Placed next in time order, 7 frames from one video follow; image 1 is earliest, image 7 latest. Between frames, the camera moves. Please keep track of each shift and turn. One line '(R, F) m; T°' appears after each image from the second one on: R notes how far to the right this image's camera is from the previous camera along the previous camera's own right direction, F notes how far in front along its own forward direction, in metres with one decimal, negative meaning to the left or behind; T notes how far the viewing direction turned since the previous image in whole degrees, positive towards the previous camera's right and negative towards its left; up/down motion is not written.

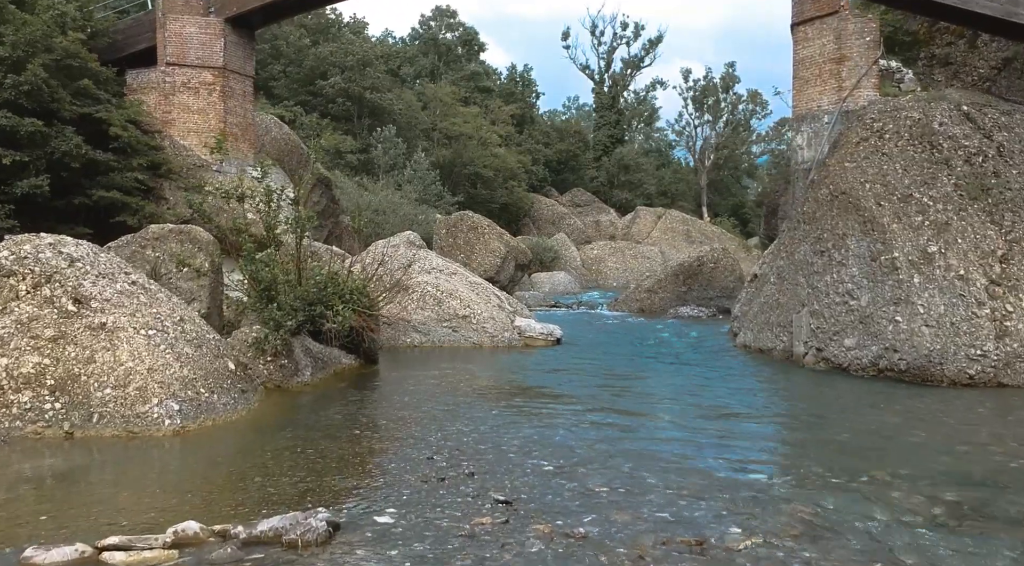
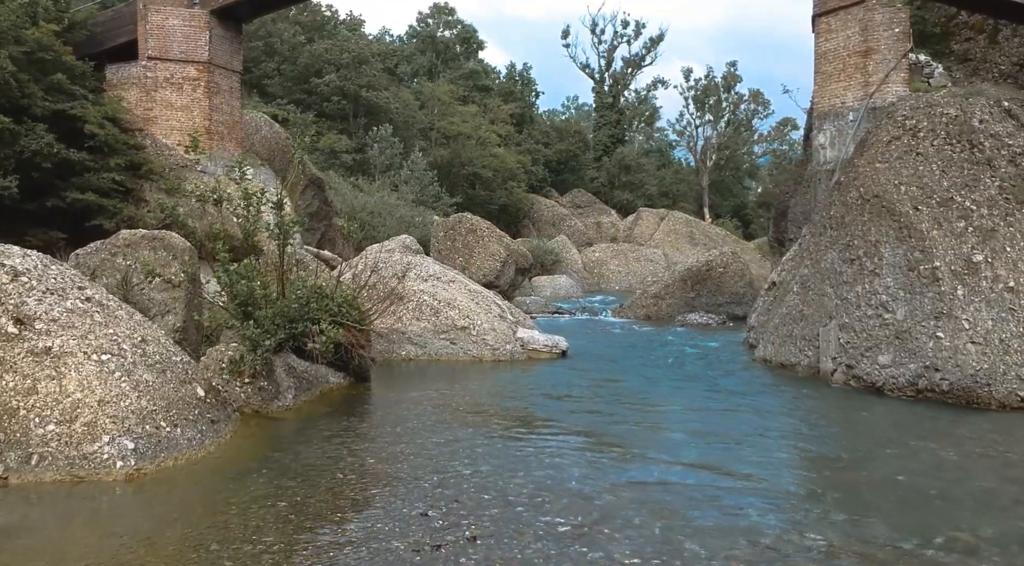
(-0.1, +1.0) m; 0°
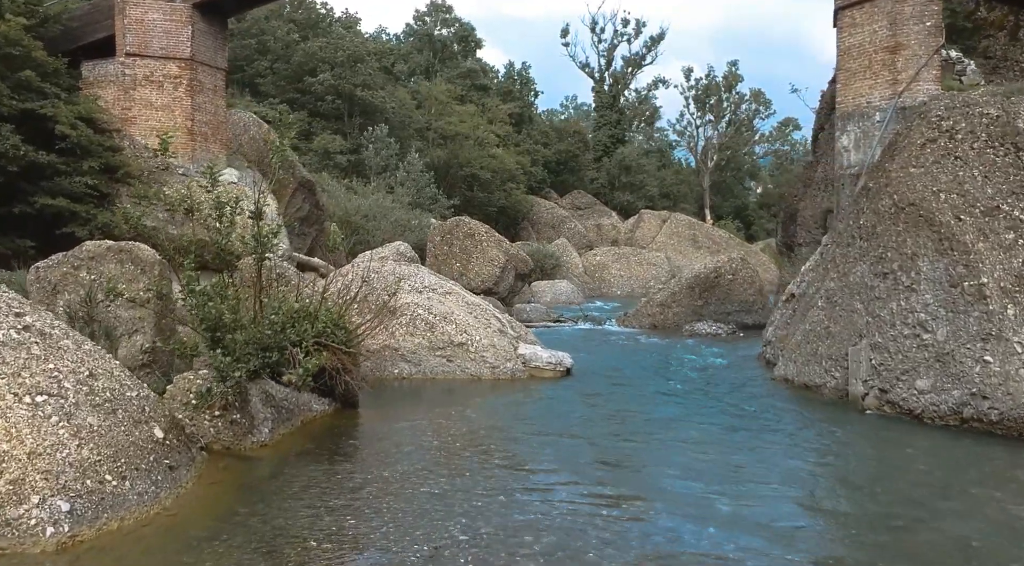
(0.0, +1.0) m; 0°
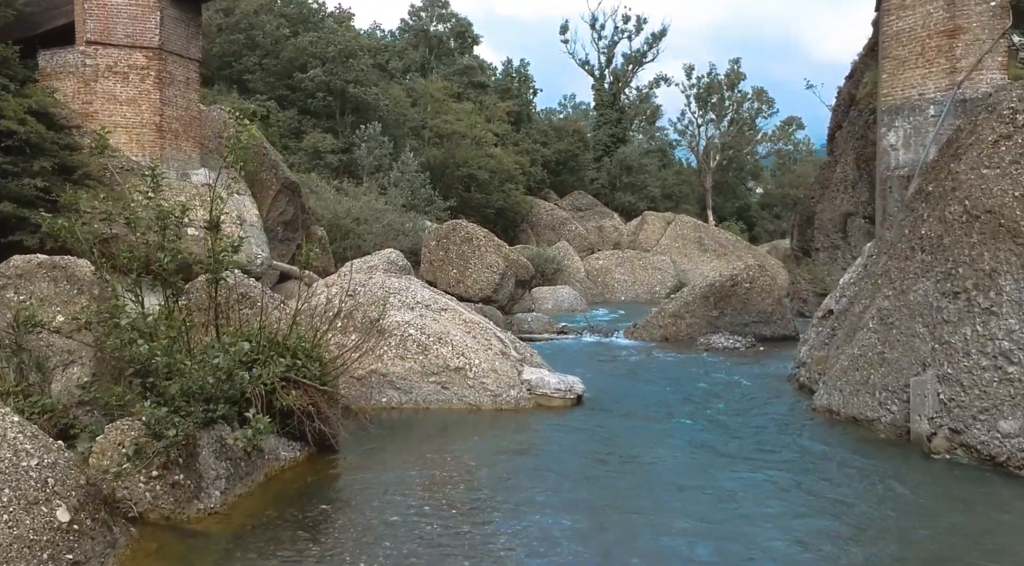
(-0.1, +1.6) m; 0°
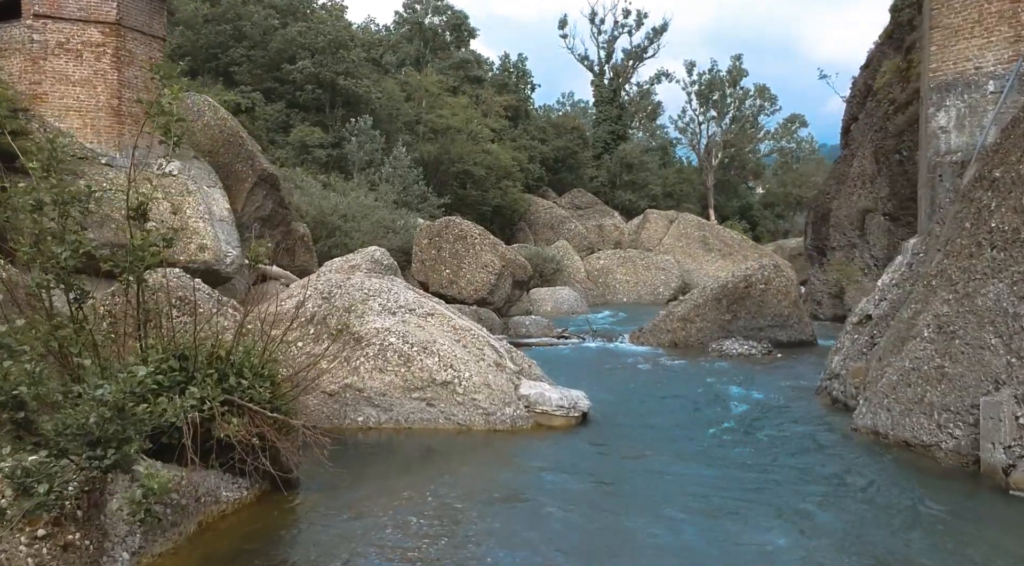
(0.0, +1.5) m; 0°
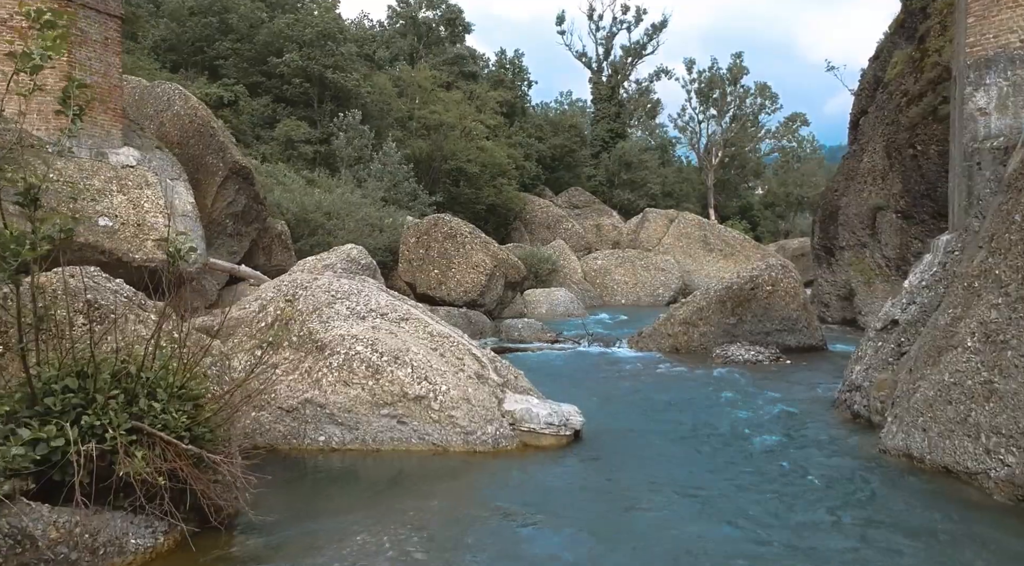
(+0.1, +1.2) m; 0°
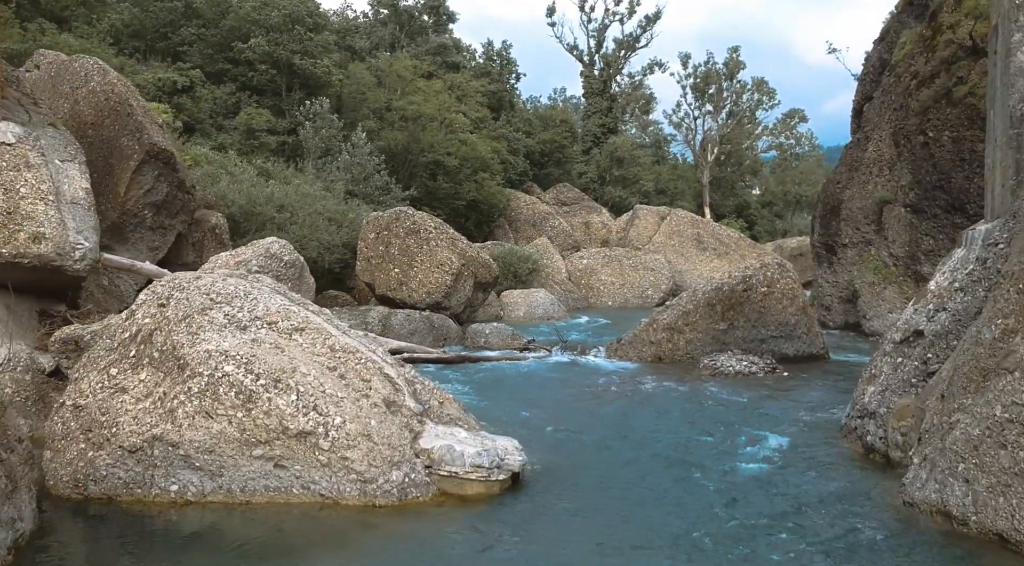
(+0.6, +2.1) m; 0°
